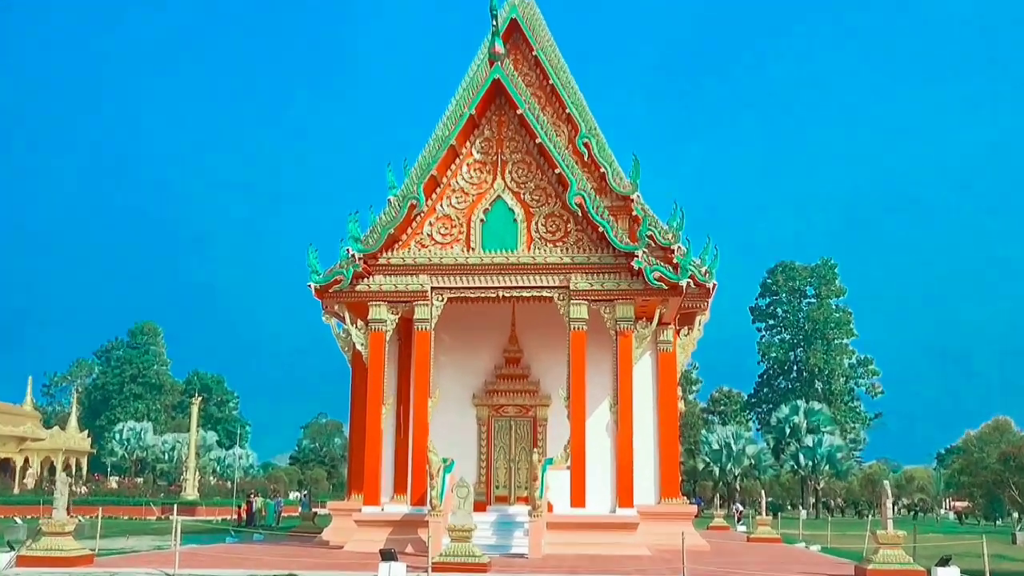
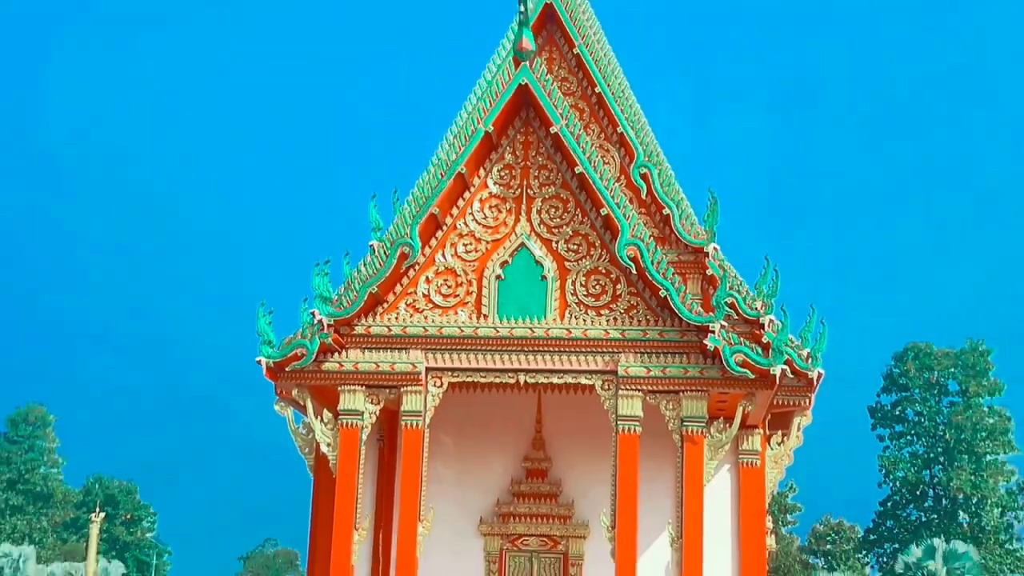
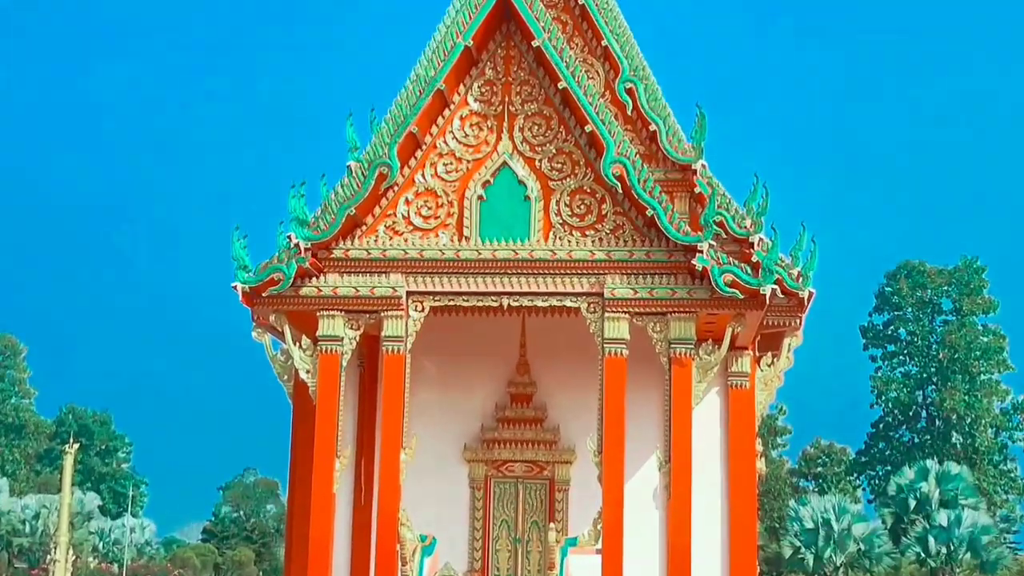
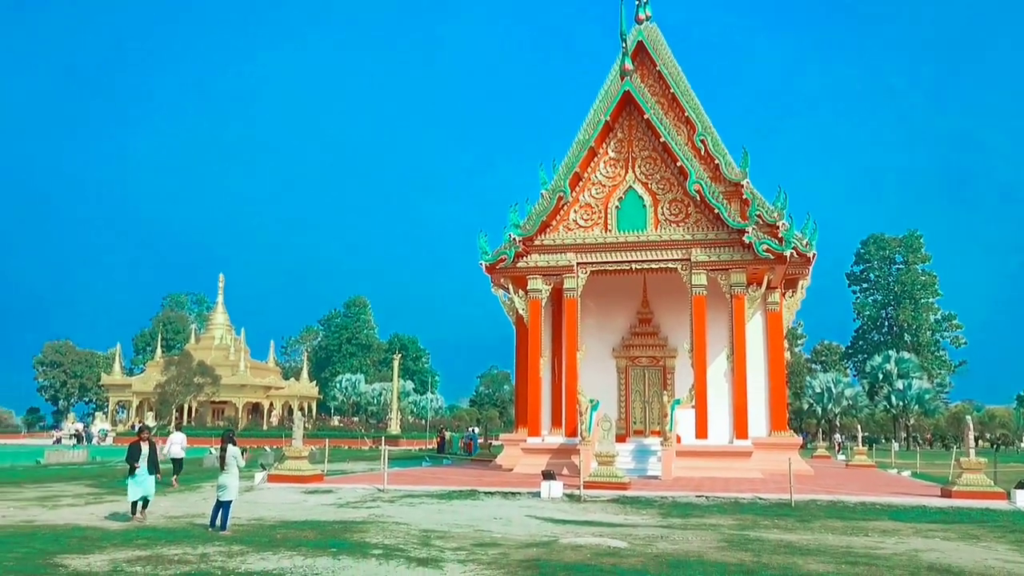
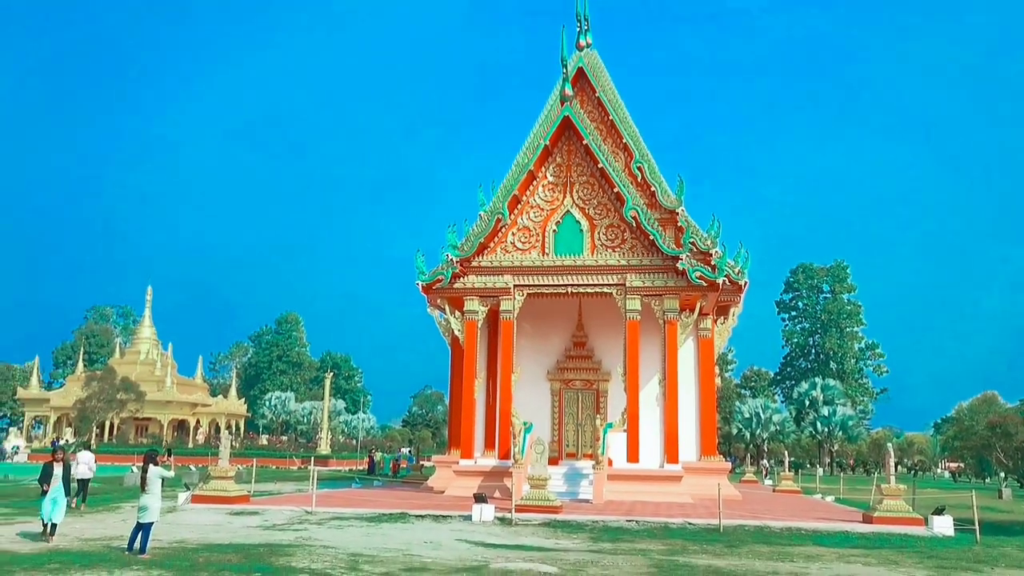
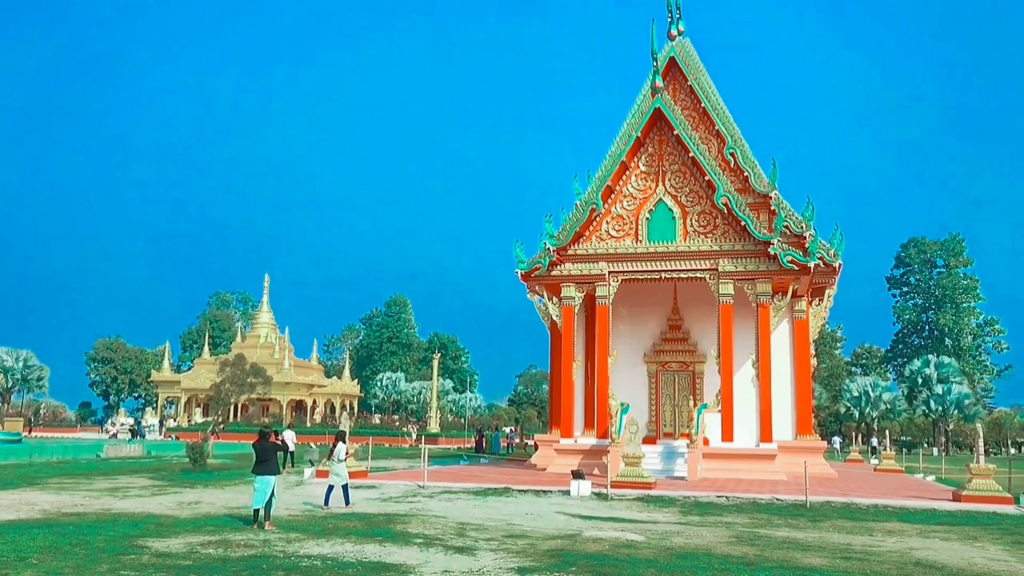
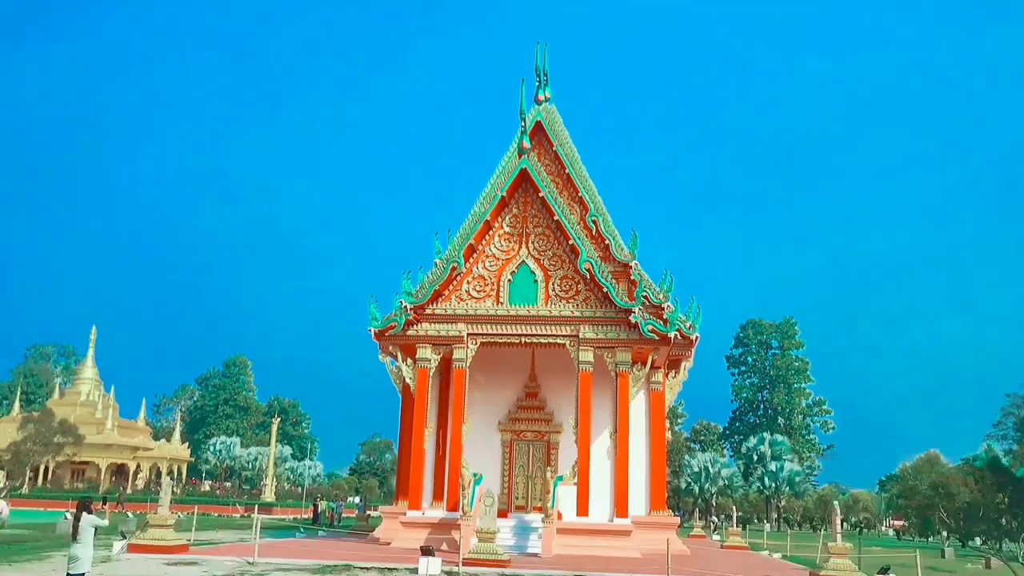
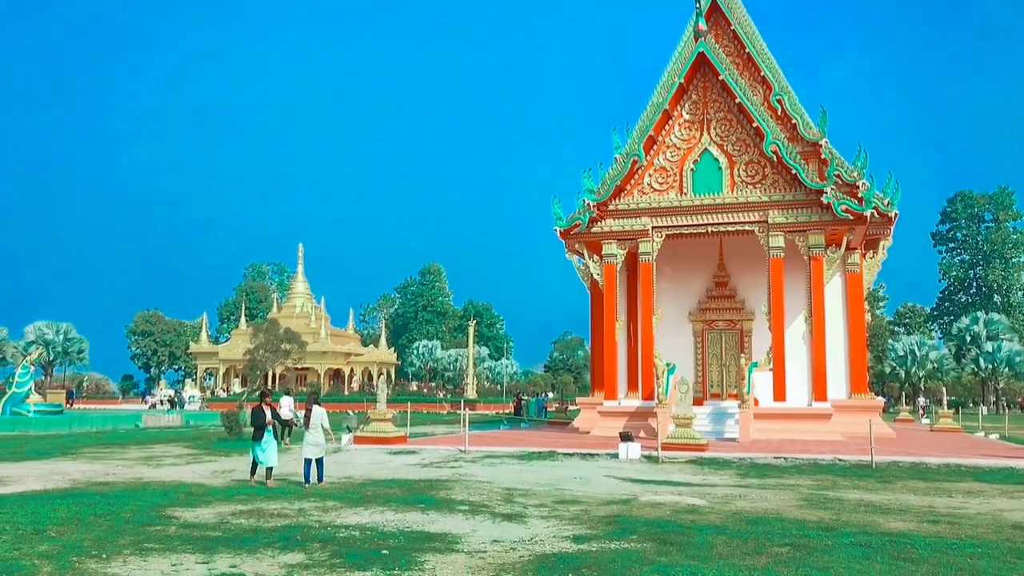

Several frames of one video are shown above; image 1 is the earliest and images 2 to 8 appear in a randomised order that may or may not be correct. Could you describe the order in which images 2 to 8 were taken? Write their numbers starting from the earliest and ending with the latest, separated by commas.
3, 2, 7, 5, 4, 8, 6
